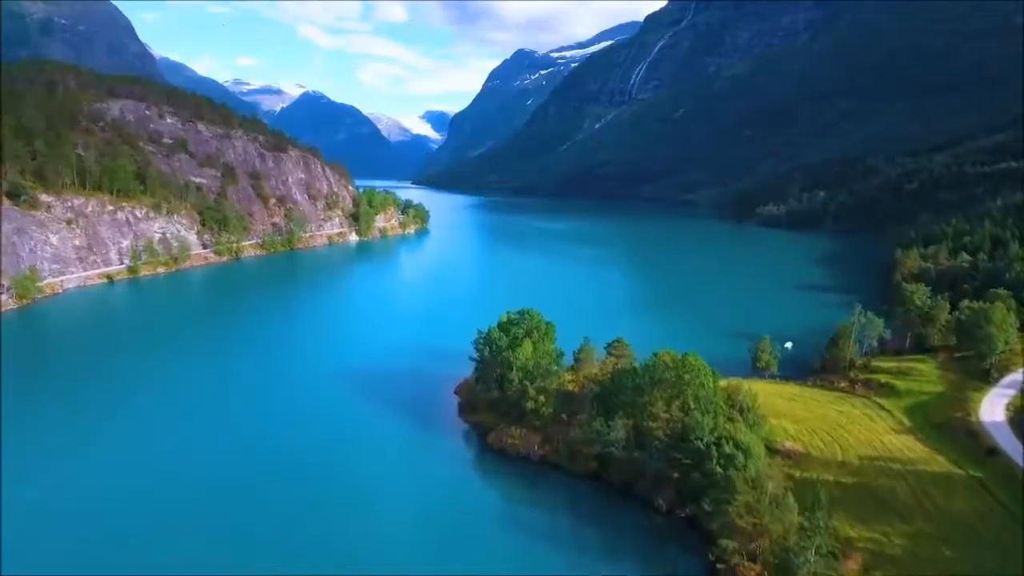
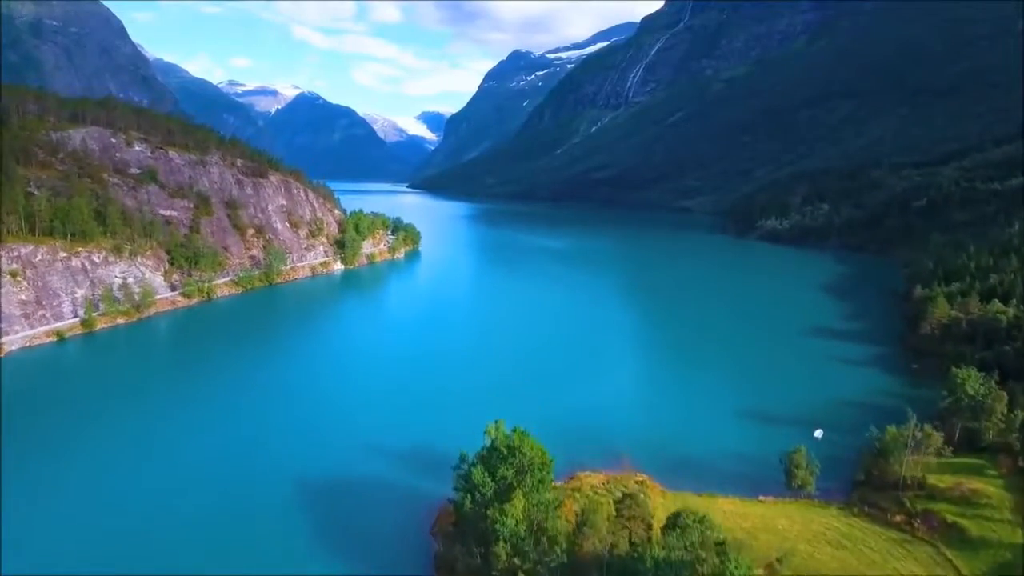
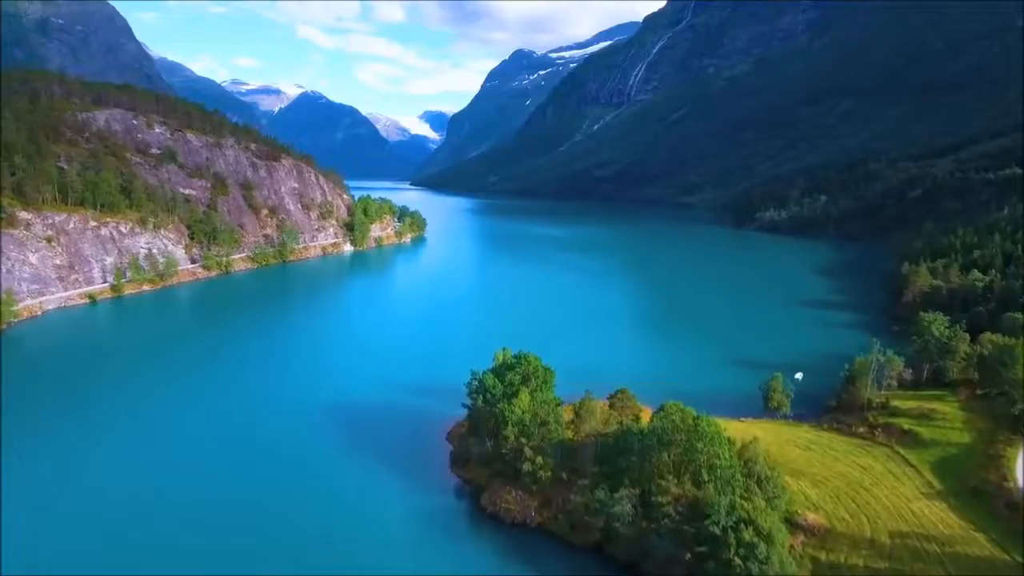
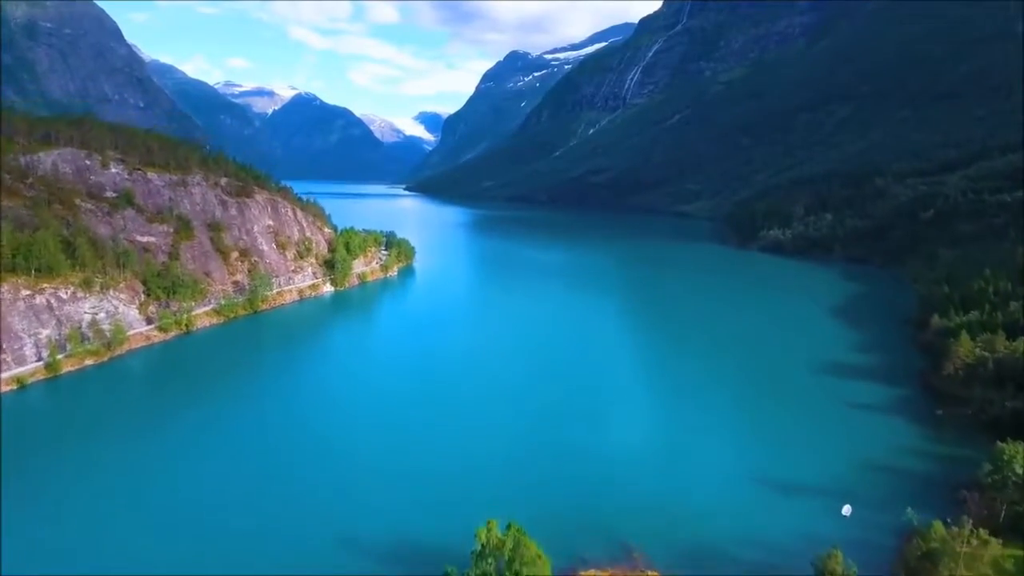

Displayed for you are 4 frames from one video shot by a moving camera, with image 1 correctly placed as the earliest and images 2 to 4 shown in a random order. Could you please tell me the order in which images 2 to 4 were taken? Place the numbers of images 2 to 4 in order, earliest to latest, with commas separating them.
3, 2, 4
